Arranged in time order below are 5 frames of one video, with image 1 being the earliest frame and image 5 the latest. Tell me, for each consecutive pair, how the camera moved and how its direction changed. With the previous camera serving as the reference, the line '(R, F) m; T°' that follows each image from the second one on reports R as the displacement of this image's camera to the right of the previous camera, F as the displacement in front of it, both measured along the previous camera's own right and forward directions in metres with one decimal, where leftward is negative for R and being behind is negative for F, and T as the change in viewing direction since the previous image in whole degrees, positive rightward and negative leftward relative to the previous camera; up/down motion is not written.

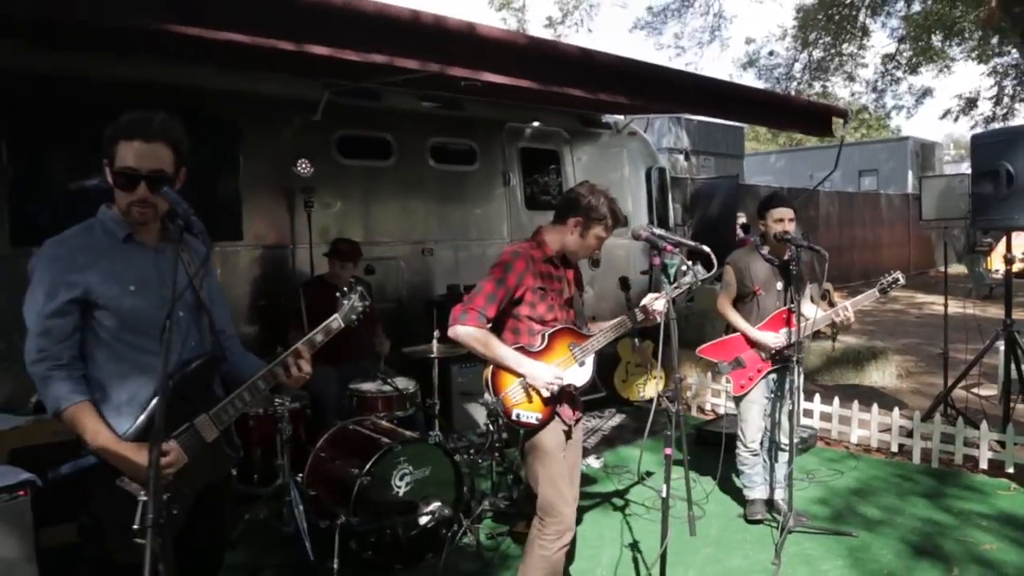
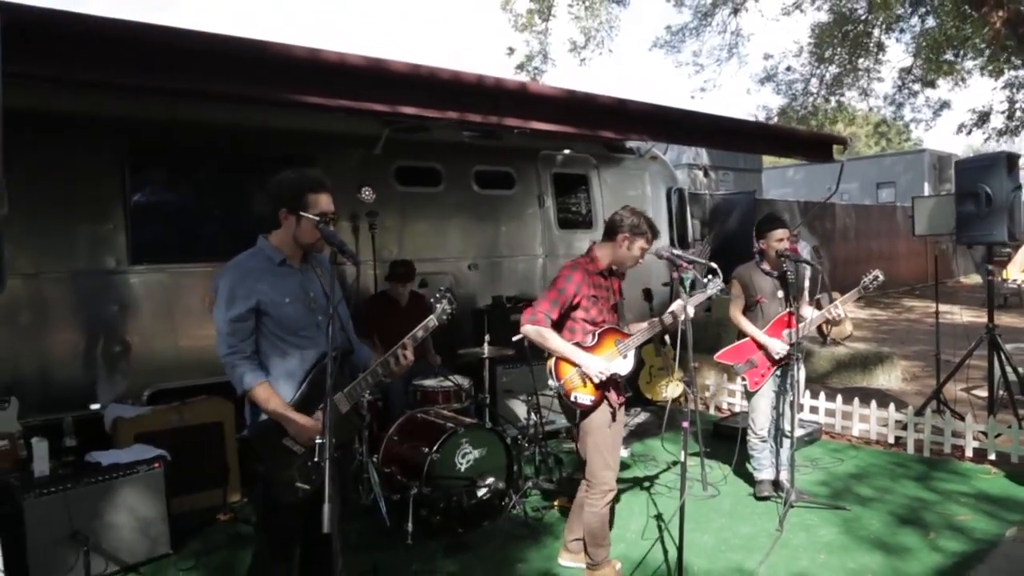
(-0.1, -0.7) m; -2°
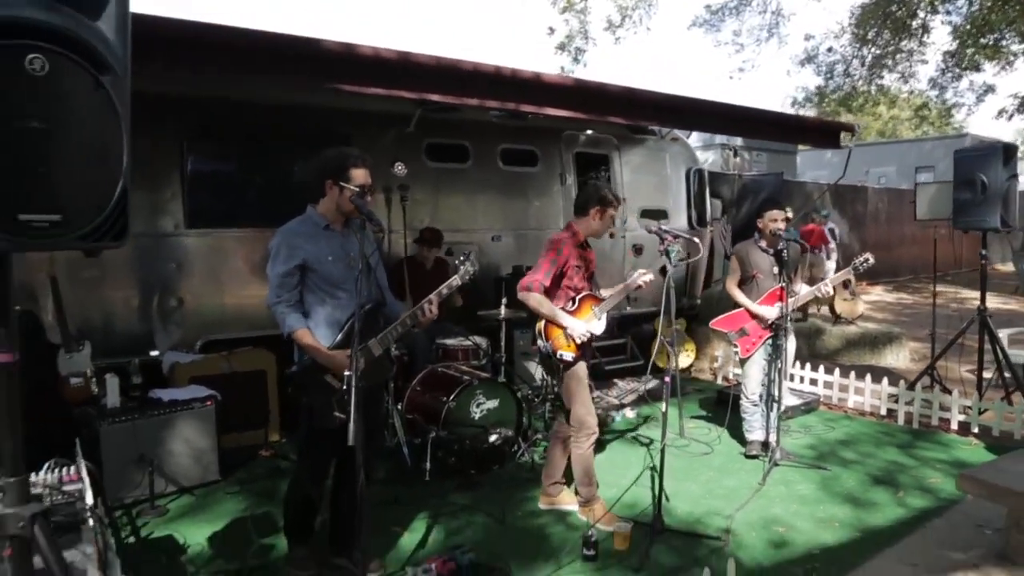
(+0.2, -0.5) m; -3°
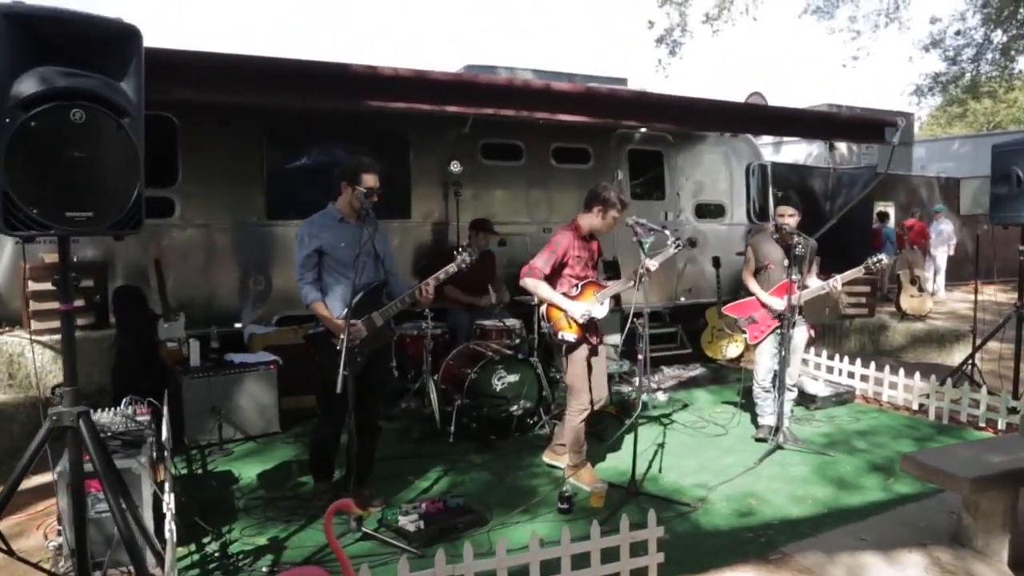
(+0.7, -0.5) m; -9°
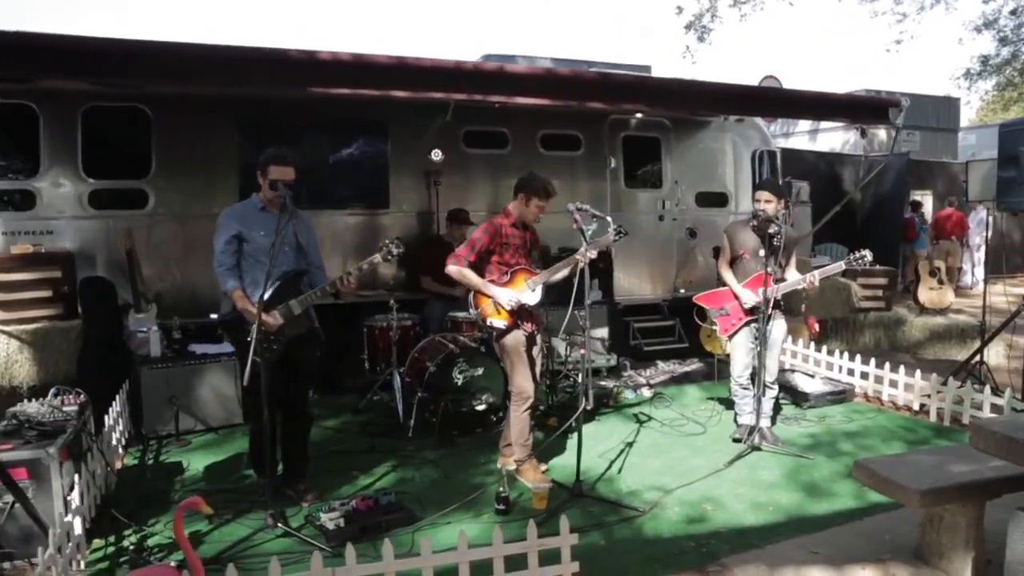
(+0.6, +0.2) m; -4°
